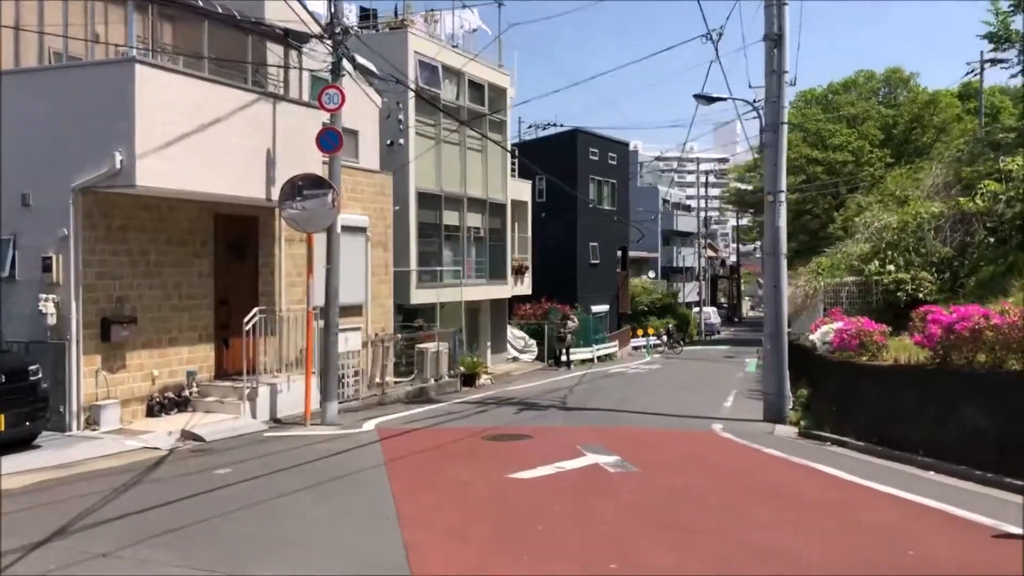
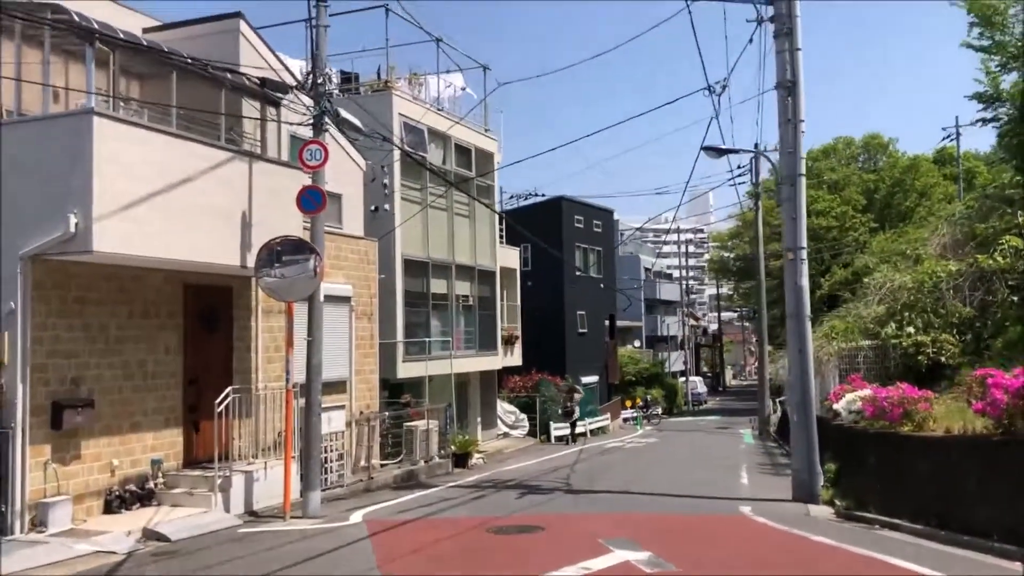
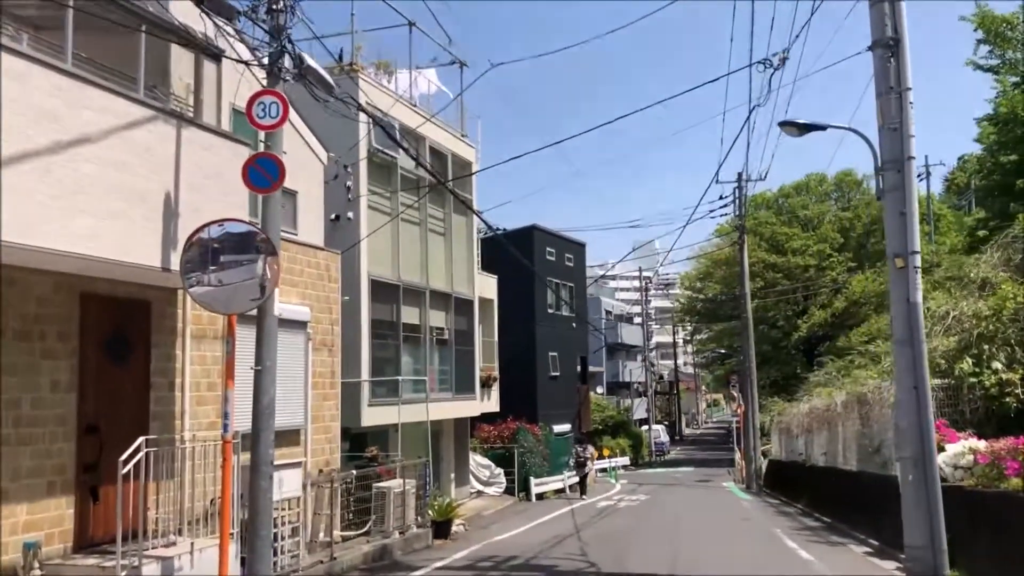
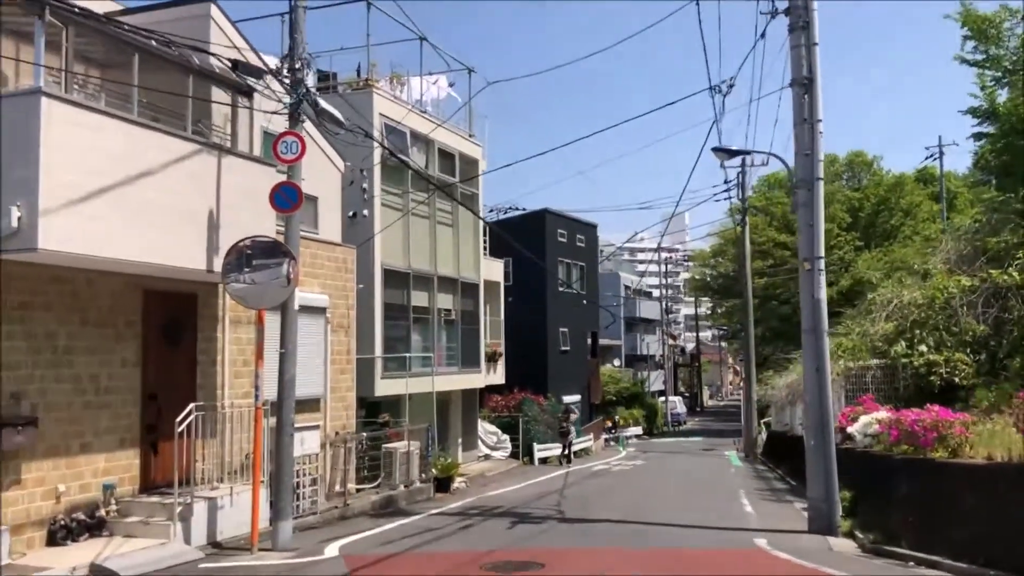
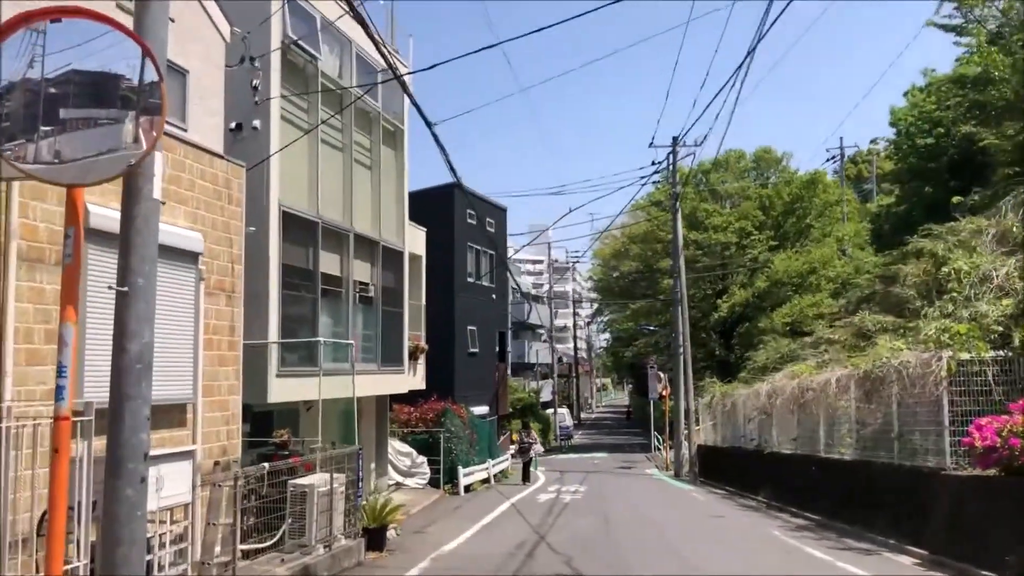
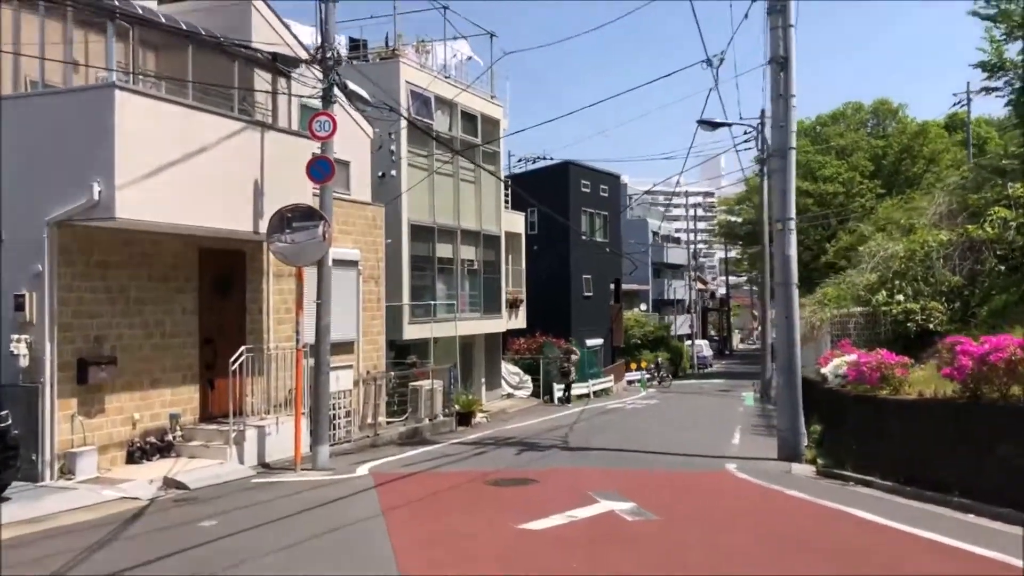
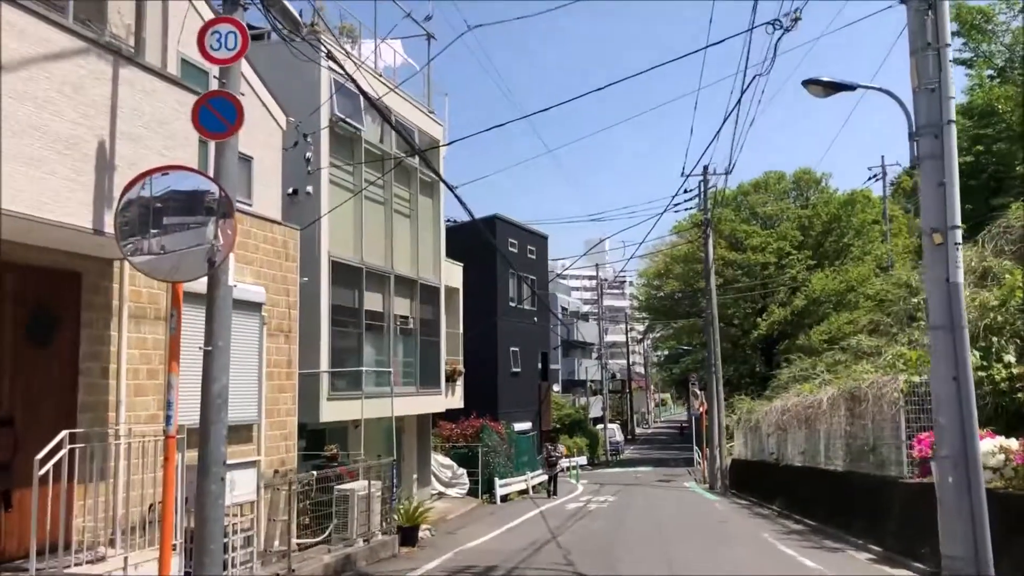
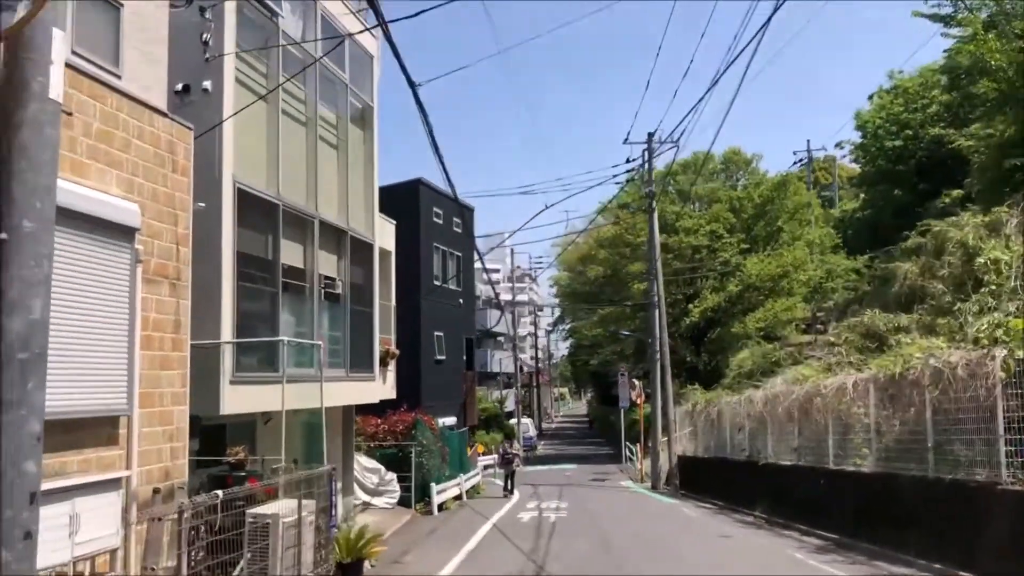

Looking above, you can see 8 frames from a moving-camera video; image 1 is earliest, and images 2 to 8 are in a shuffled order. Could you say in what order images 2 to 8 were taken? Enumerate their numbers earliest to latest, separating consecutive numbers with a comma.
6, 2, 4, 3, 7, 5, 8
